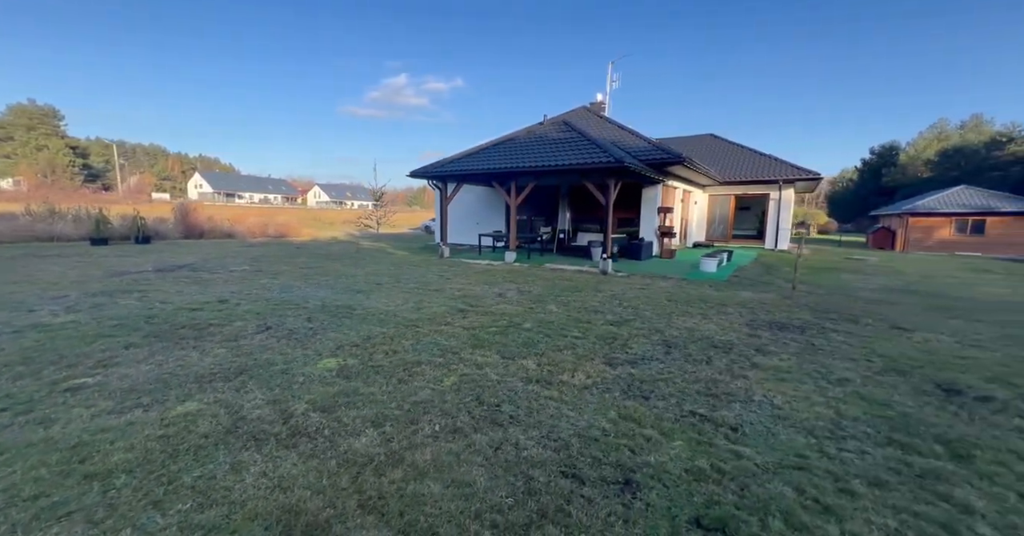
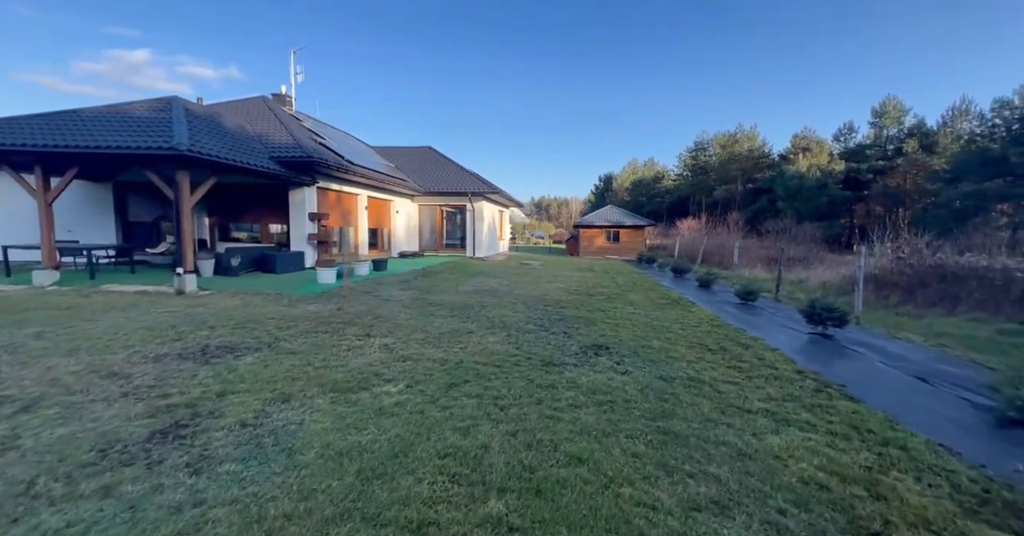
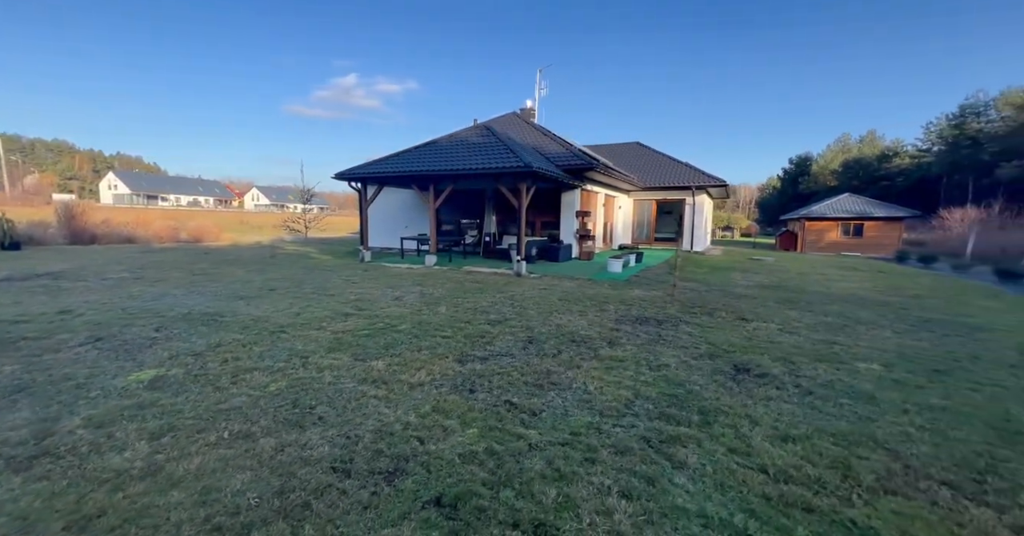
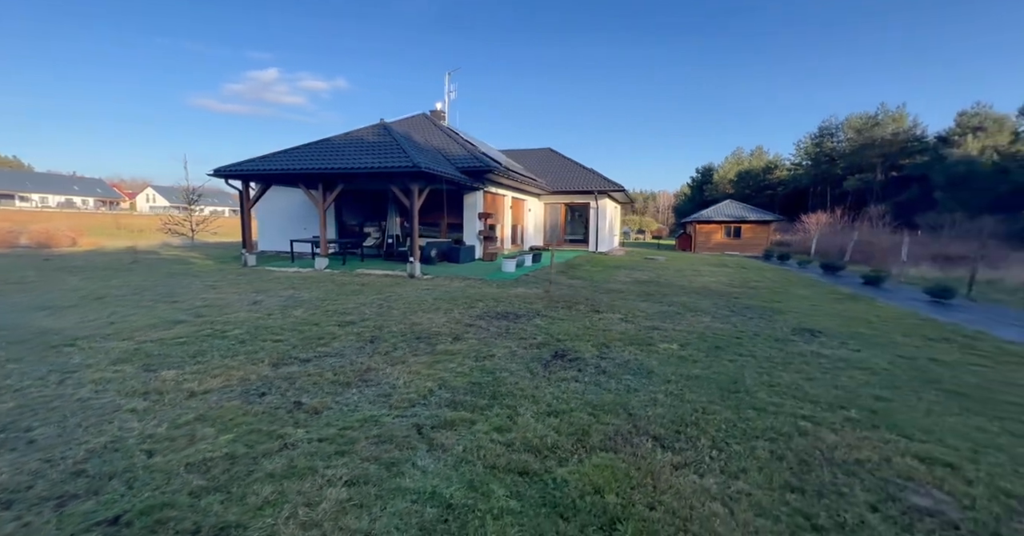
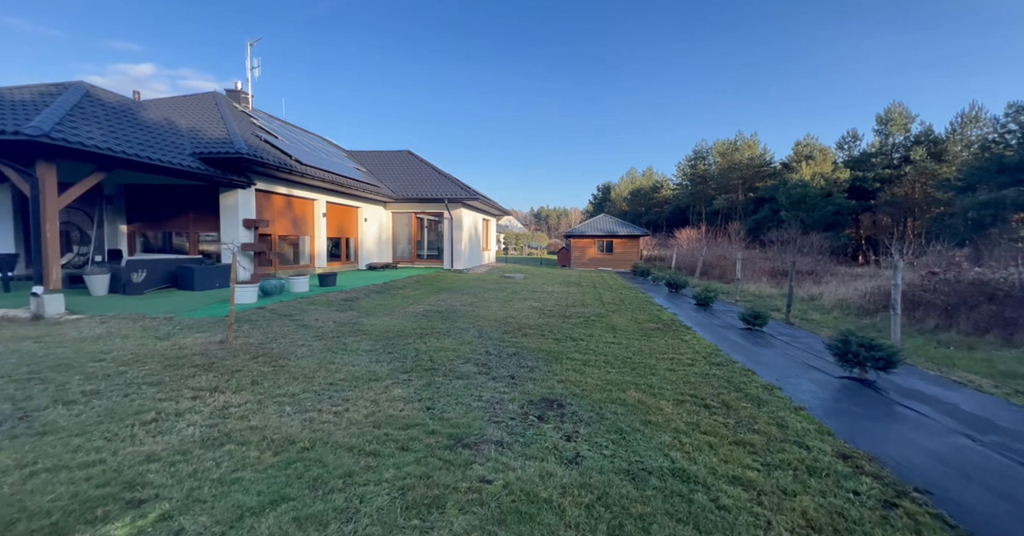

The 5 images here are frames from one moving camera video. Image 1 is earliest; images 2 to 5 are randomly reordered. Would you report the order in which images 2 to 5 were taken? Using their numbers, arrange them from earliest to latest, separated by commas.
3, 4, 2, 5
